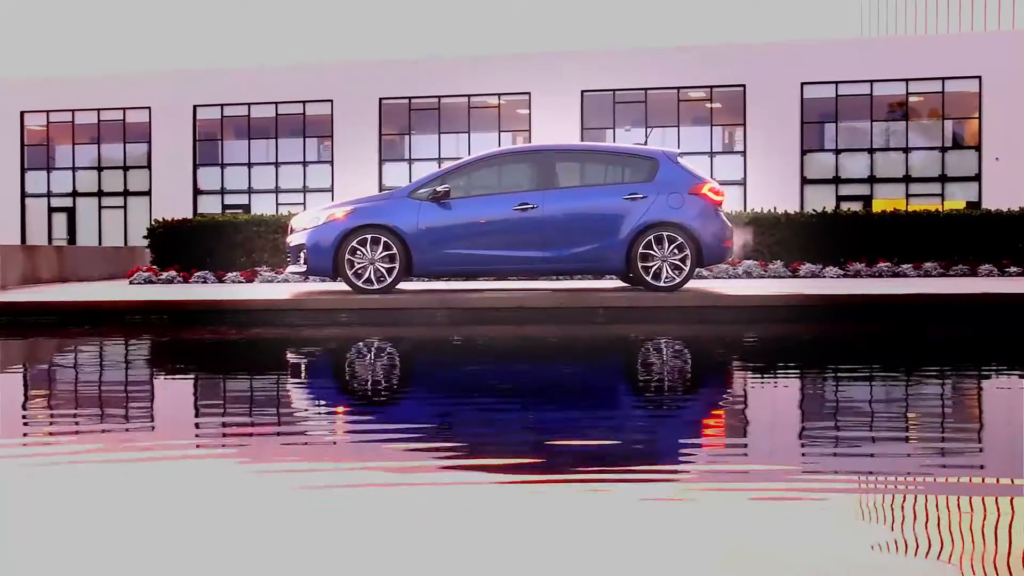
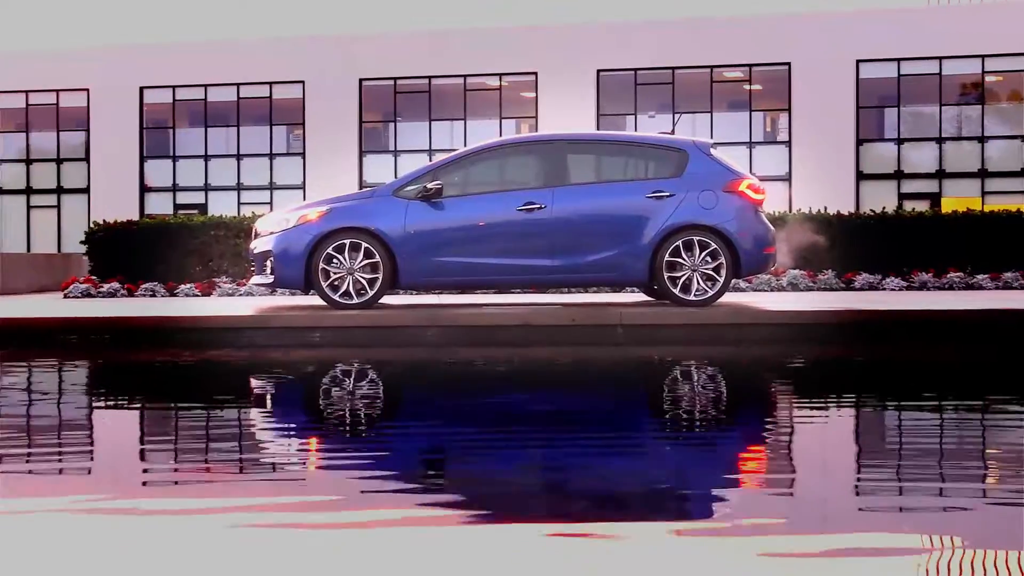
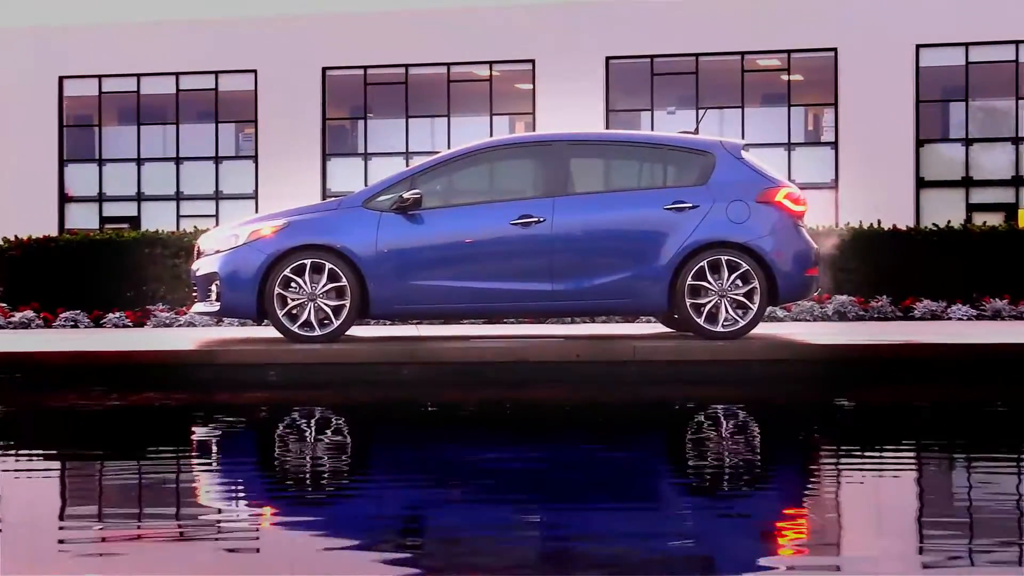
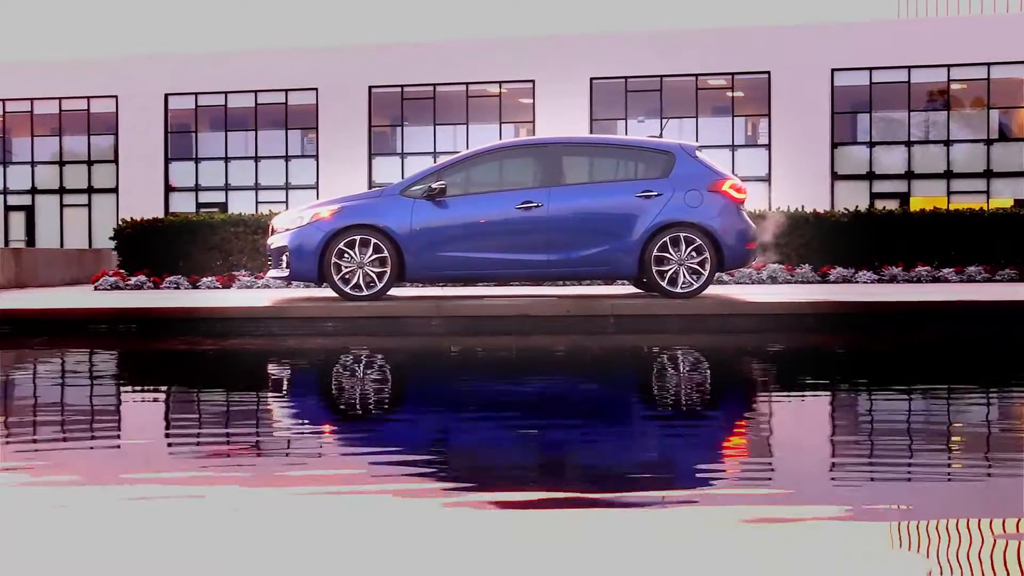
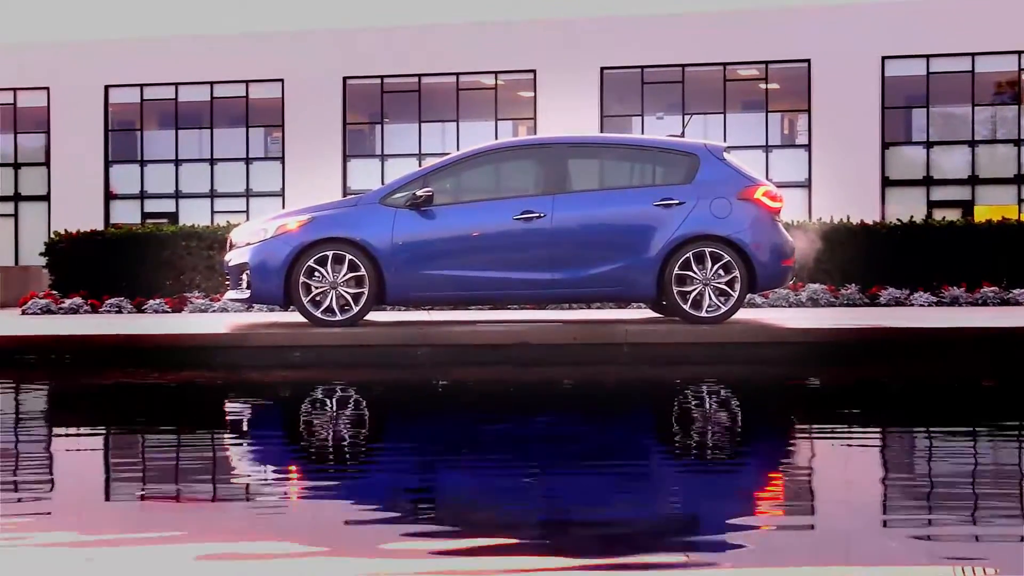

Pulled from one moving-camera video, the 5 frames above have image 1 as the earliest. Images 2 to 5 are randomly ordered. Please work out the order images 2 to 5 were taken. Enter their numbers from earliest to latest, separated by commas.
4, 2, 5, 3
